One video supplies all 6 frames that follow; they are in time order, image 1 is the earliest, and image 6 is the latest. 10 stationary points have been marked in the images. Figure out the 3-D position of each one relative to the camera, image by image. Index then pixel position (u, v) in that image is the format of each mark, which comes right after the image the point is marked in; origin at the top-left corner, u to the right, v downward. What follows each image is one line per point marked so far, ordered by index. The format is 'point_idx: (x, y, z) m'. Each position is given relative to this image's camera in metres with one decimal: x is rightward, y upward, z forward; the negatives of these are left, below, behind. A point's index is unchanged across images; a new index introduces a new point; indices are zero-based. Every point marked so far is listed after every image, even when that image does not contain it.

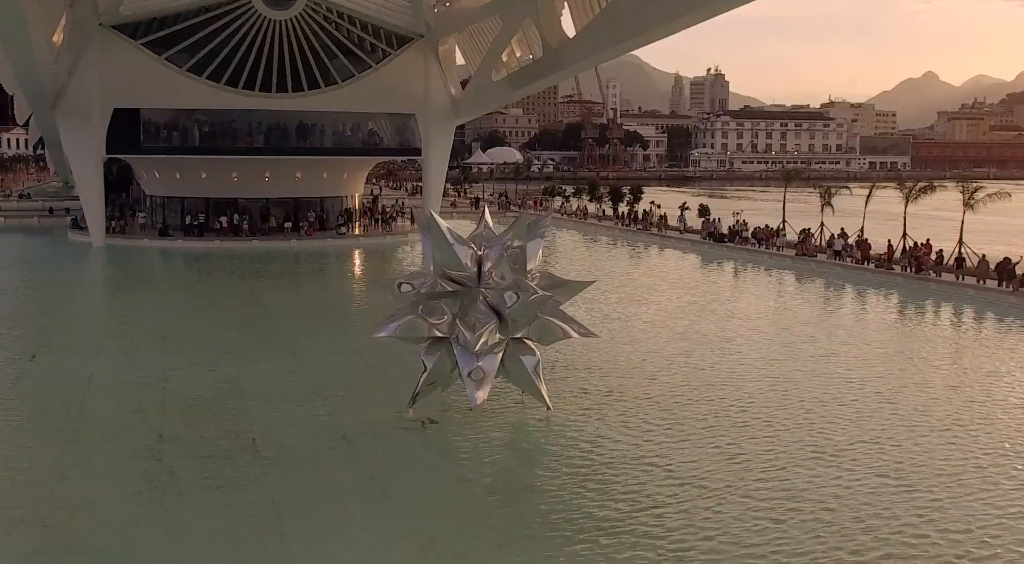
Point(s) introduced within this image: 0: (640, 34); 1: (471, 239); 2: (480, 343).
0: (+2.3, +4.5, +14.1) m
1: (-0.4, +0.5, +8.9) m
2: (-0.3, -0.7, +8.4) m
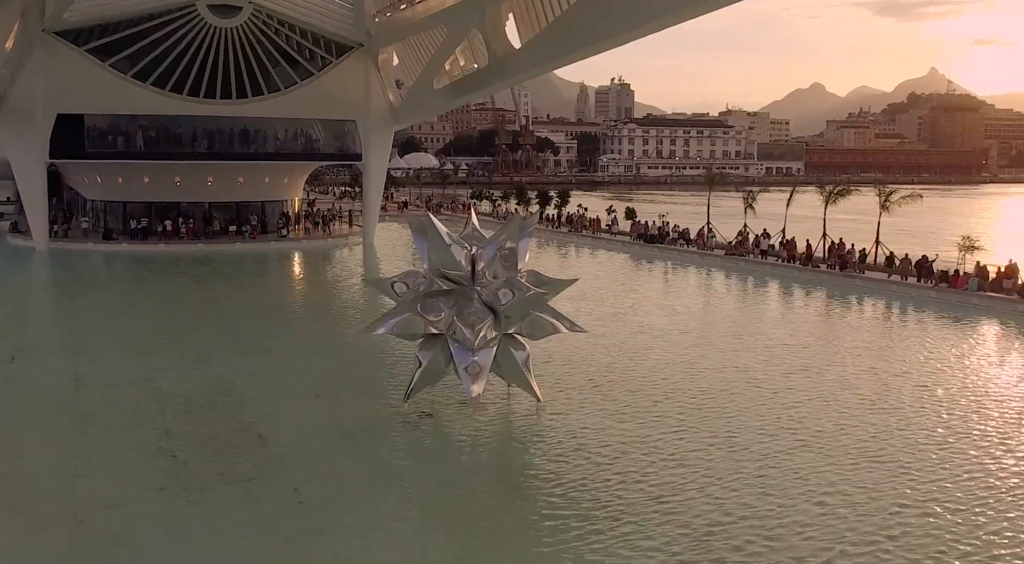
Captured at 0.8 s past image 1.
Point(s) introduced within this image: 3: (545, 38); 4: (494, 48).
0: (+1.5, +4.5, +15.0) m
1: (-0.6, +0.5, +9.4) m
2: (-0.4, -0.7, +9.0) m
3: (+0.8, +4.9, +15.9) m
4: (-0.3, +5.2, +17.2) m
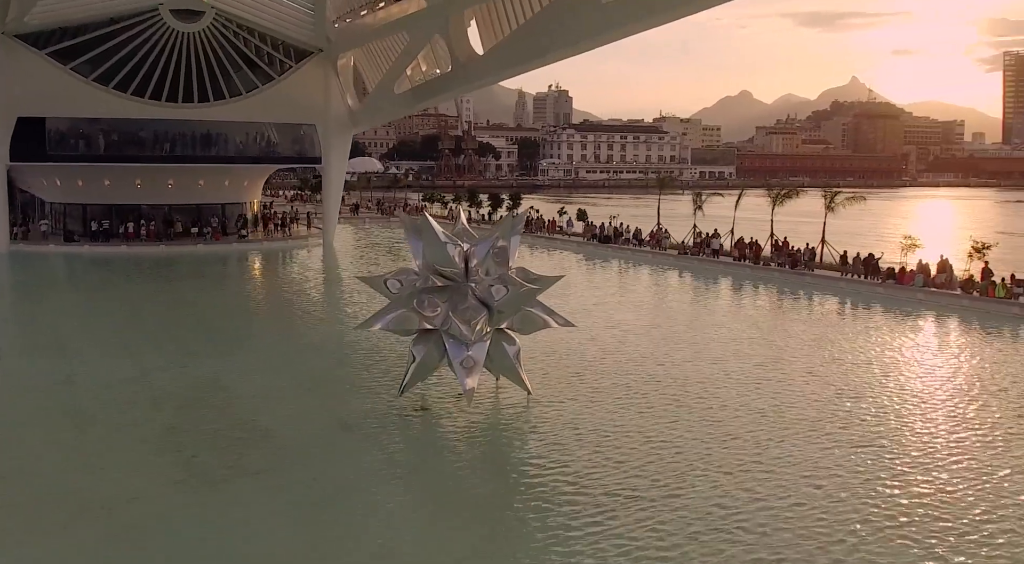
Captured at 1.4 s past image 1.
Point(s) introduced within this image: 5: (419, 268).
0: (+0.8, +4.5, +15.5) m
1: (-0.7, +0.5, +9.8) m
2: (-0.4, -0.6, +9.4) m
3: (0.0, +5.0, +16.4) m
4: (-1.2, +5.2, +17.6) m
5: (-1.1, +0.2, +9.8) m
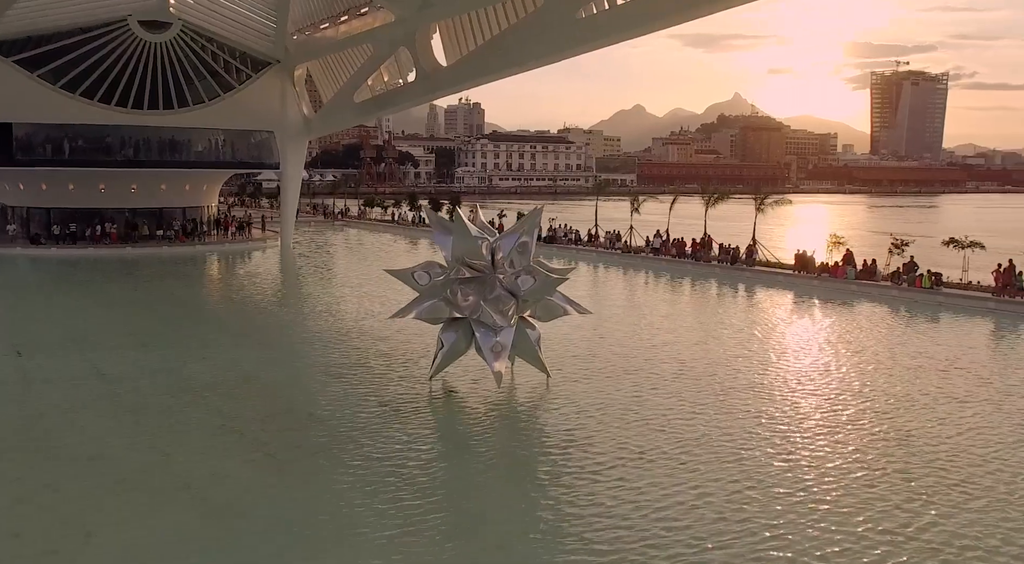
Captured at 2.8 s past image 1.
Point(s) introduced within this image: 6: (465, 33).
0: (+0.1, +4.6, +16.9) m
1: (-0.4, +0.7, +10.9) m
2: (-0.1, -0.5, +10.6) m
3: (-0.8, +5.0, +17.6) m
4: (-2.2, +5.2, +18.6) m
5: (-0.9, +0.3, +10.8) m
6: (-1.1, +6.1, +19.3) m
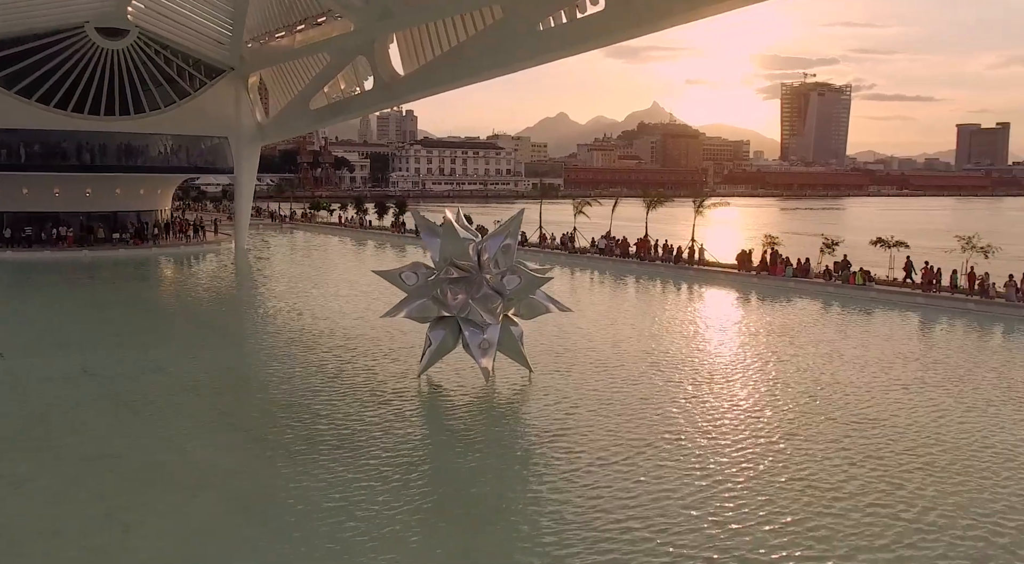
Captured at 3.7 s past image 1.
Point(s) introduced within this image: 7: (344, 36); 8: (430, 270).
0: (-0.8, +4.6, +17.7) m
1: (-0.7, +0.7, +11.7) m
2: (-0.3, -0.5, +11.4) m
3: (-1.8, +5.0, +18.4) m
4: (-3.3, +5.1, +19.2) m
5: (-1.1, +0.3, +11.6) m
6: (-2.3, +6.0, +20.0) m
7: (-3.9, +5.7, +18.6) m
8: (-1.2, +0.2, +11.6) m
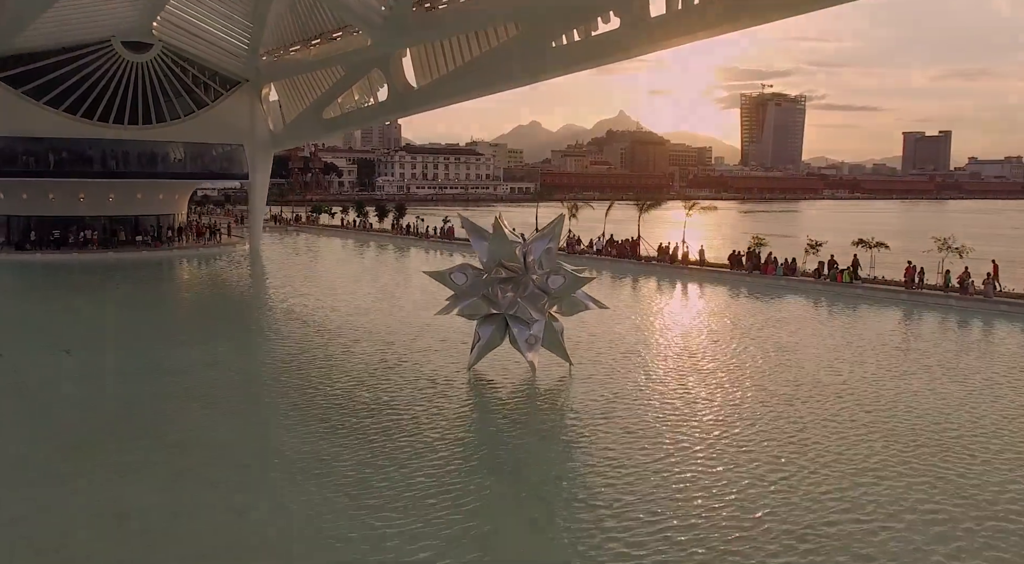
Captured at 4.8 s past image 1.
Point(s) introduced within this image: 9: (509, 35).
0: (-0.5, +4.6, +18.9) m
1: (0.0, +0.7, +12.9) m
2: (+0.4, -0.5, +12.6) m
3: (-1.6, +4.9, +19.5) m
4: (-3.1, +5.1, +20.3) m
5: (-0.5, +0.3, +12.8) m
6: (-2.2, +6.0, +21.1) m
7: (-3.7, +5.7, +19.6) m
8: (-0.5, +0.2, +12.8) m
9: (-0.1, +5.8, +18.6) m
